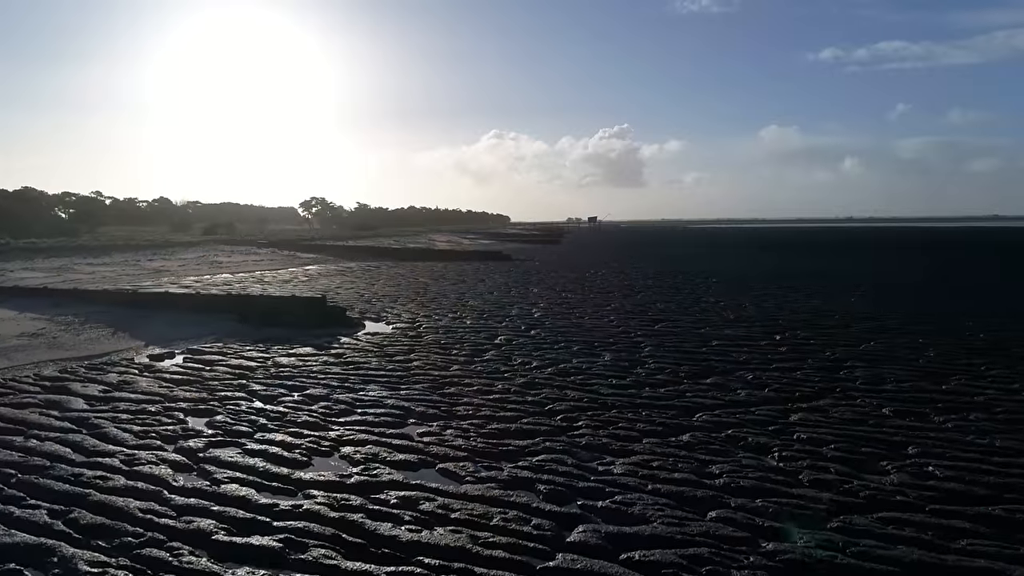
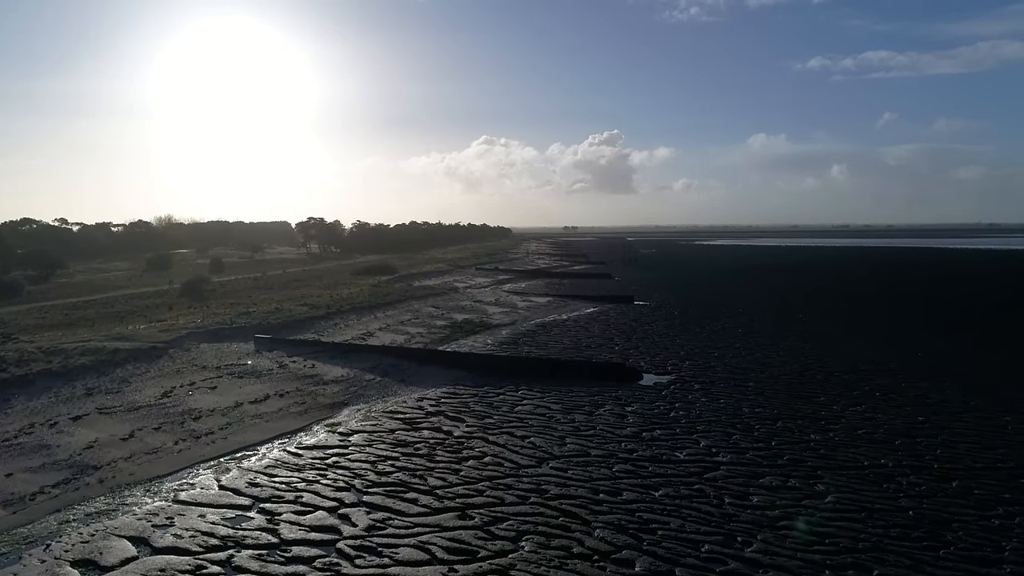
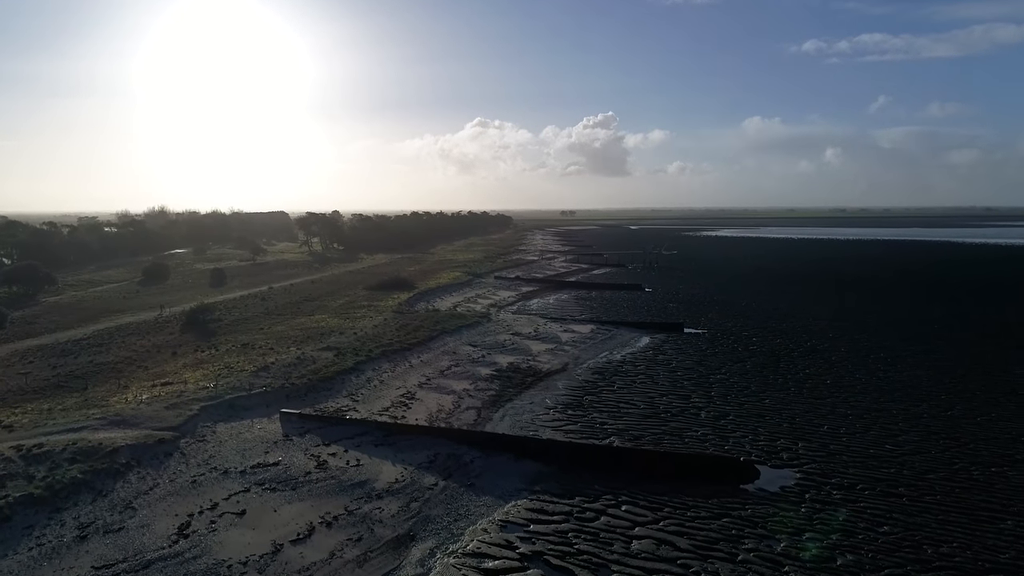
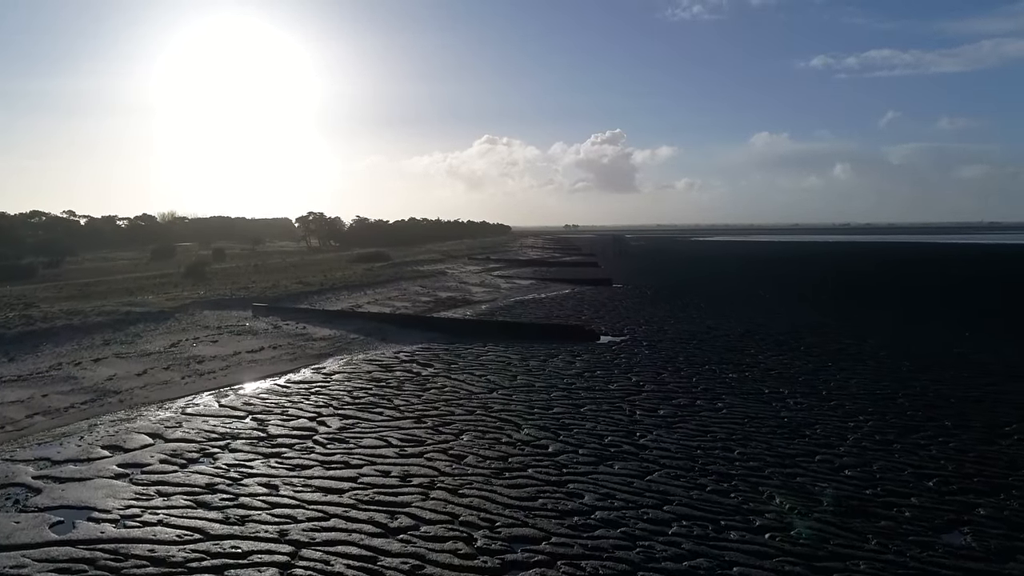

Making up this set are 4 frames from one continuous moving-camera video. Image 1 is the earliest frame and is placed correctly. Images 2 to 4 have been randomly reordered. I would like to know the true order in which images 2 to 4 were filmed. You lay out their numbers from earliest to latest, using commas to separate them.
4, 2, 3
